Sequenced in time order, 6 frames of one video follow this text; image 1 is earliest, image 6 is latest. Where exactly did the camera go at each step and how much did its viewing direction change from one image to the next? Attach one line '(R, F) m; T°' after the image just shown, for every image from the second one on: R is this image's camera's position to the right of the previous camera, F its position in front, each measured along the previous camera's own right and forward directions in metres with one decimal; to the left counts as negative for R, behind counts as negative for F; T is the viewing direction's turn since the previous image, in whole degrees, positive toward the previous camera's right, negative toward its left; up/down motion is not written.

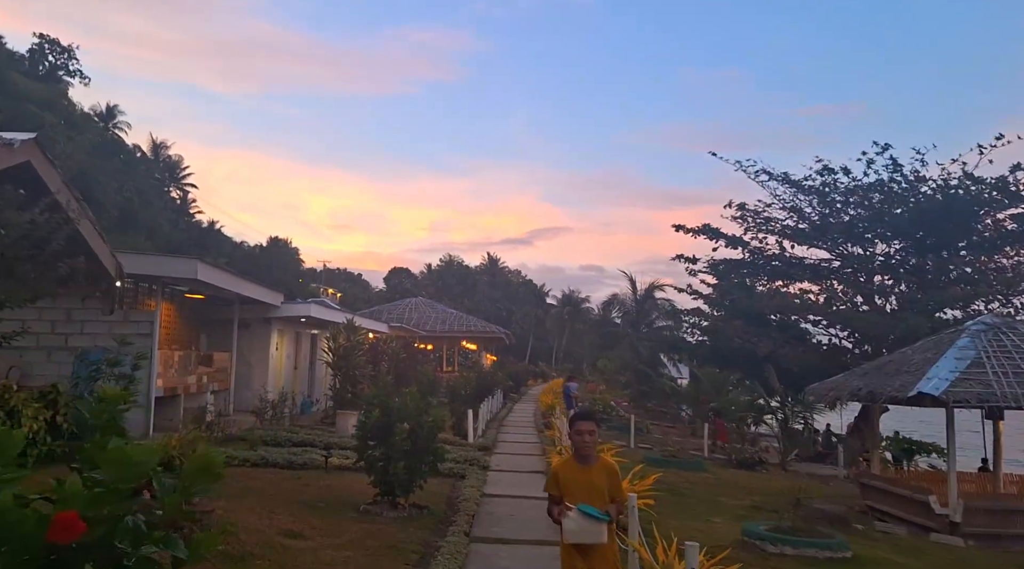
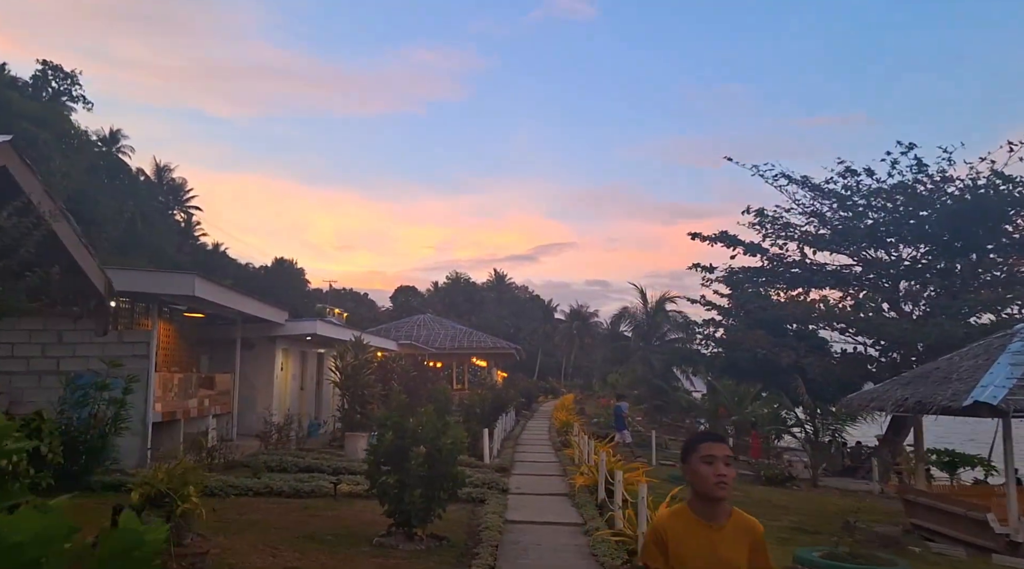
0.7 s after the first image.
(-0.2, +0.8) m; 0°
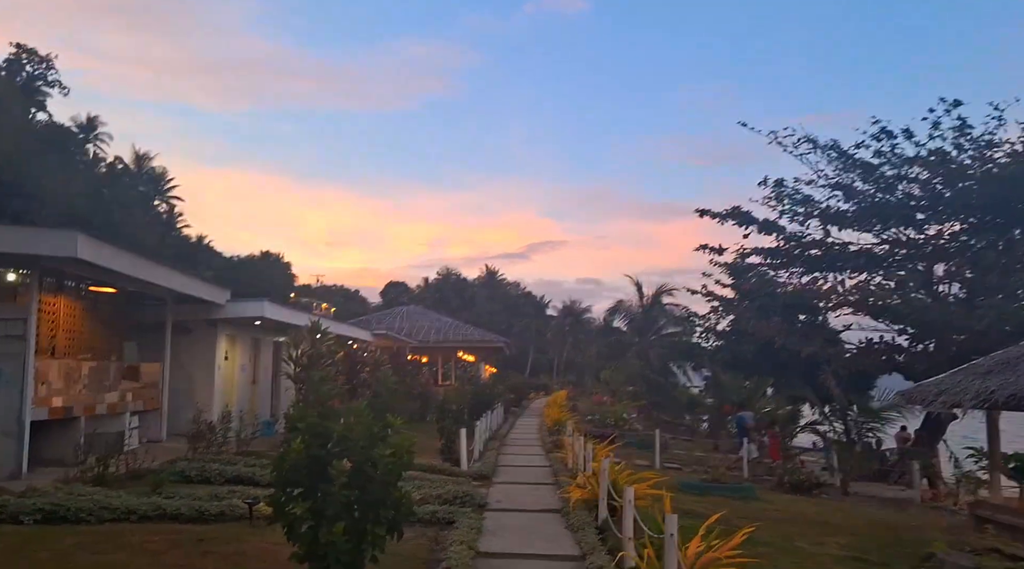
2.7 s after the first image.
(+0.2, +2.8) m; +1°
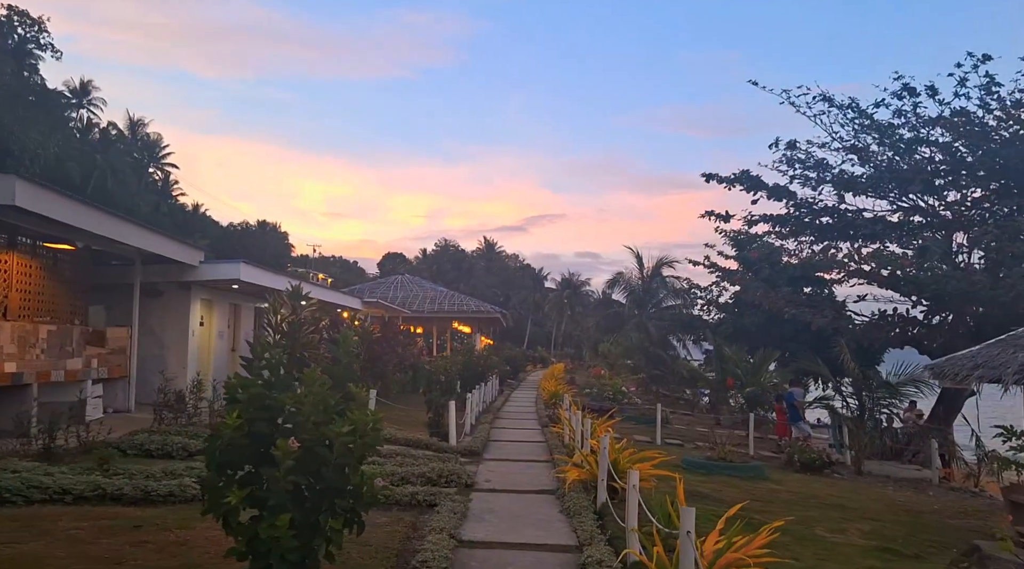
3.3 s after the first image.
(+0.1, +1.1) m; 0°
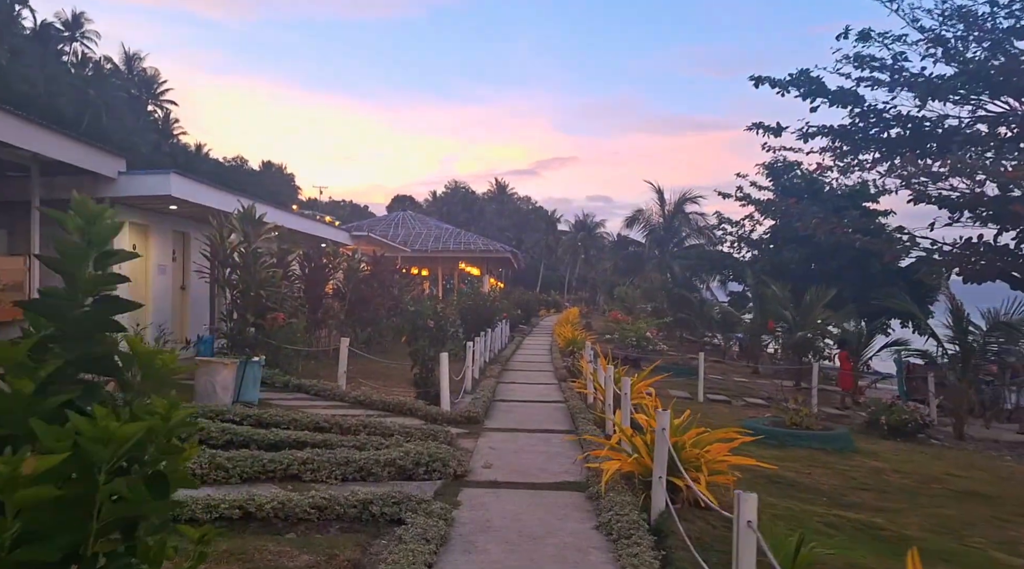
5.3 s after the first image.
(0.0, +3.3) m; -1°
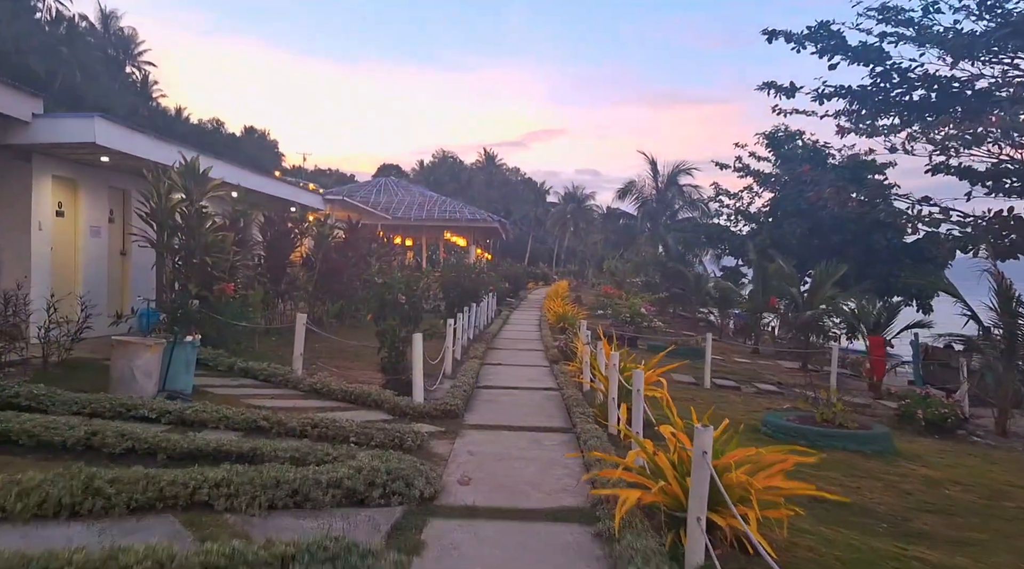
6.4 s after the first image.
(0.0, +1.6) m; +1°
